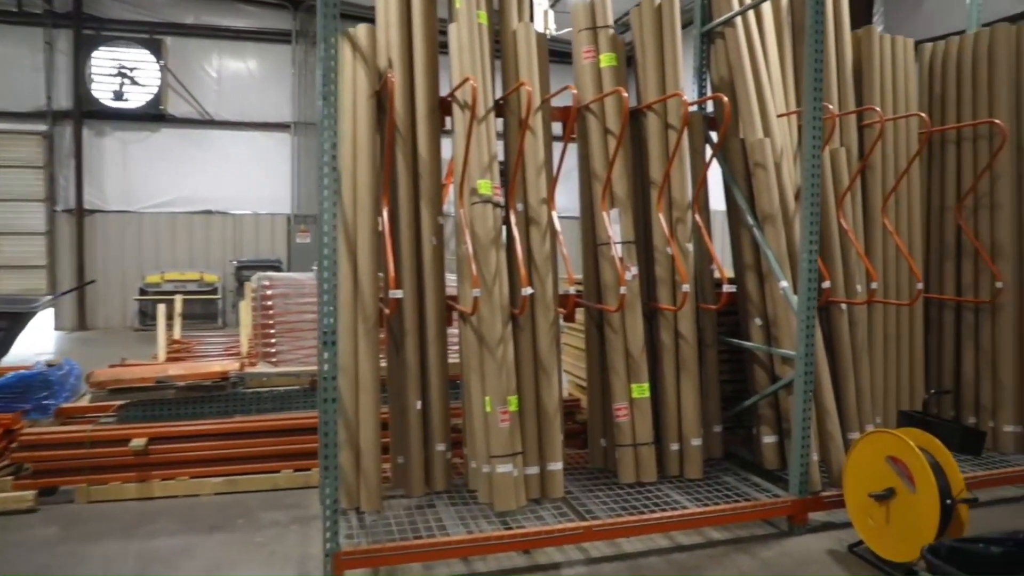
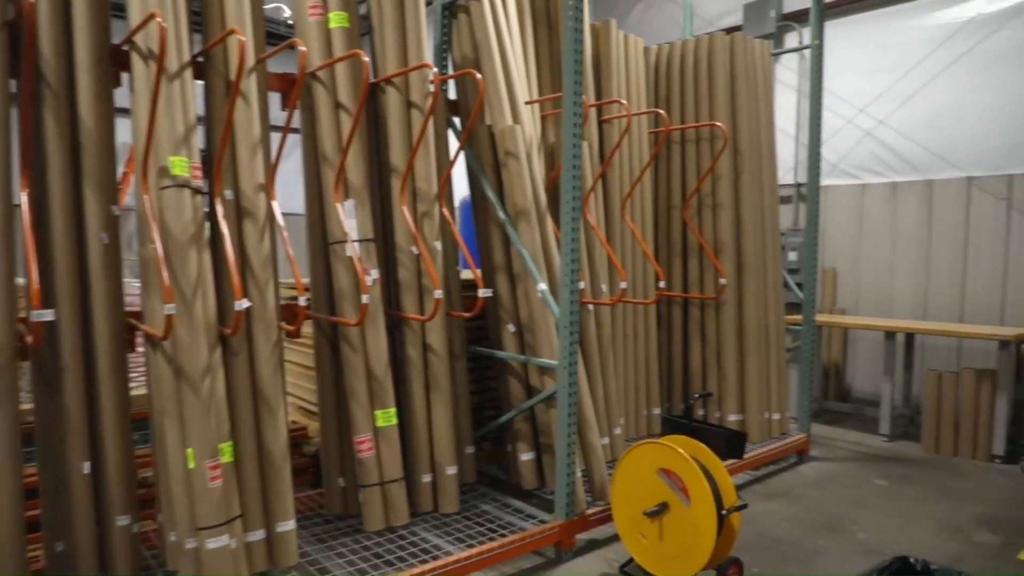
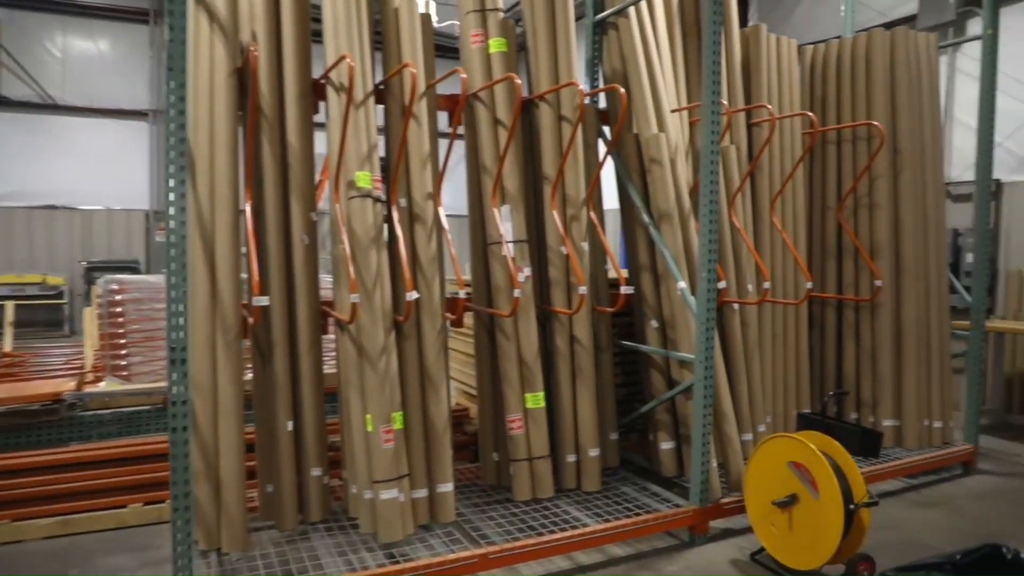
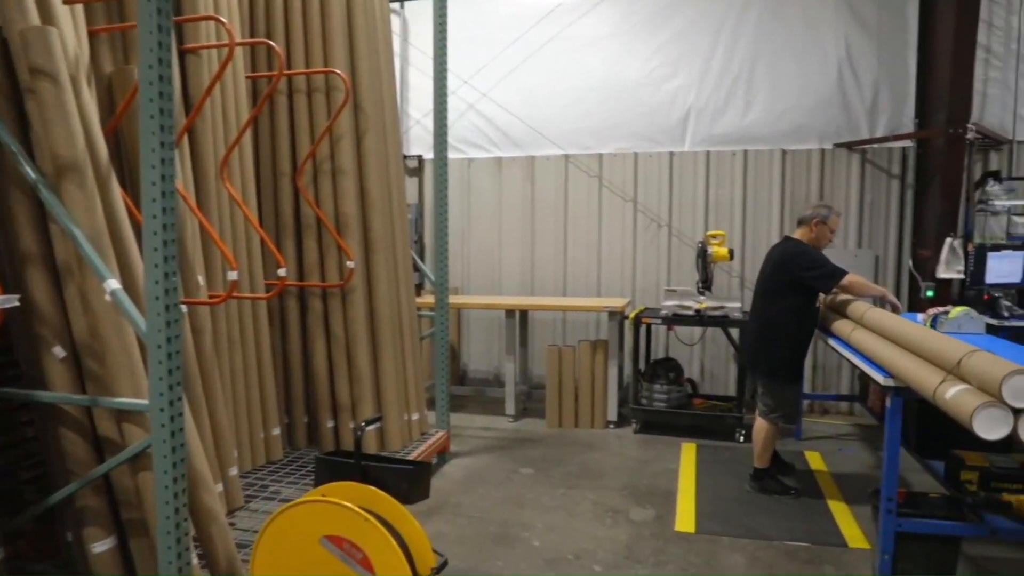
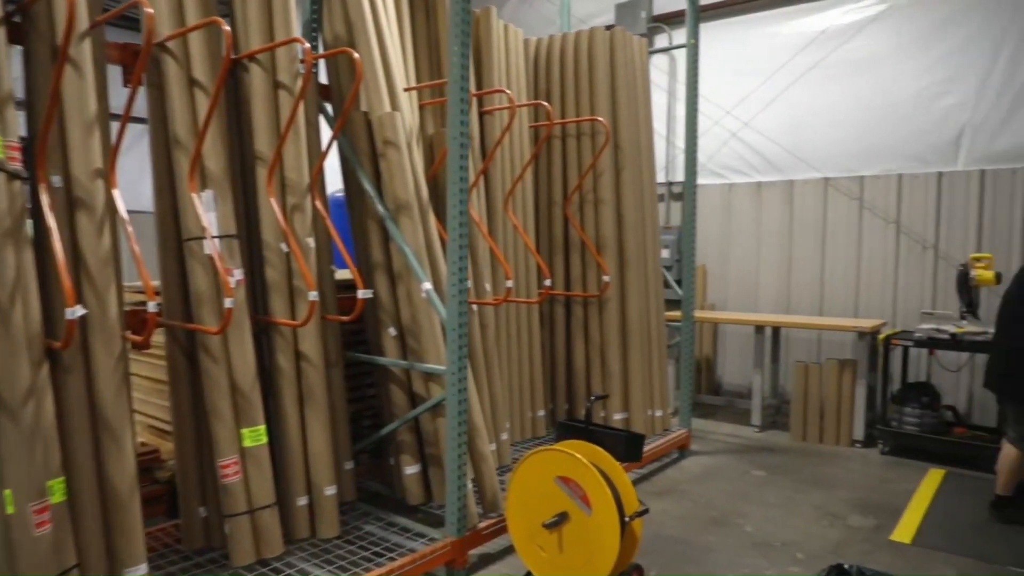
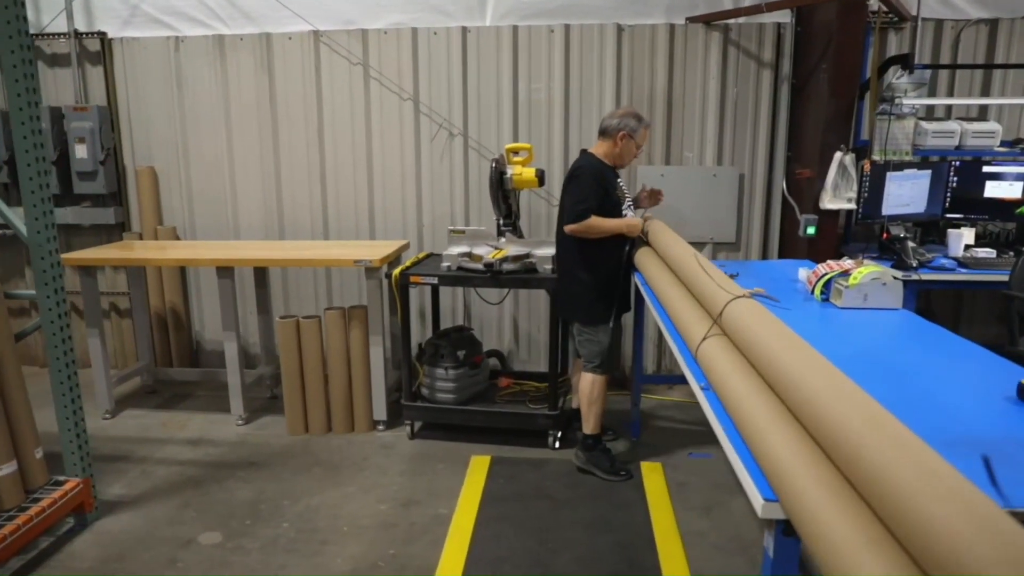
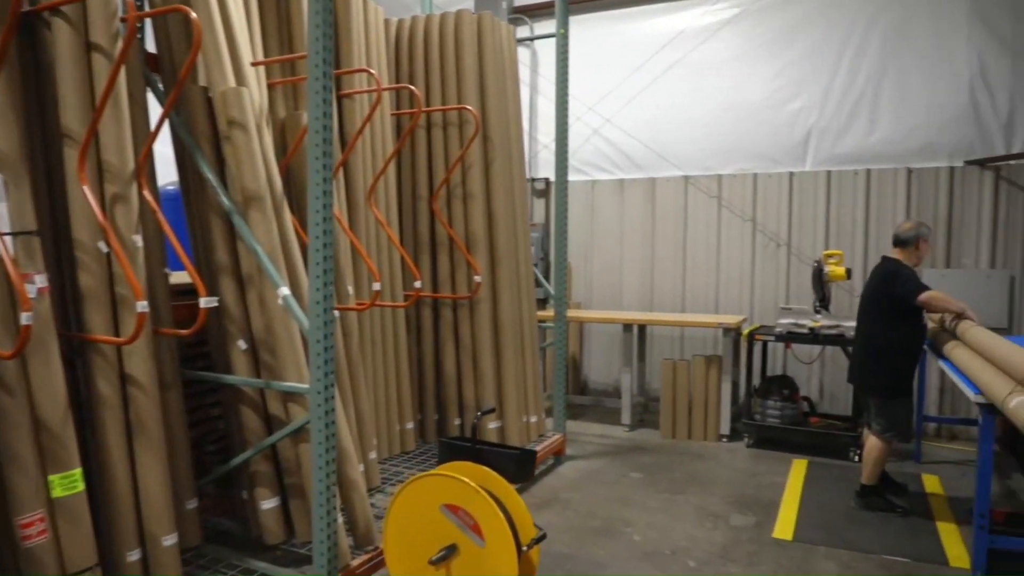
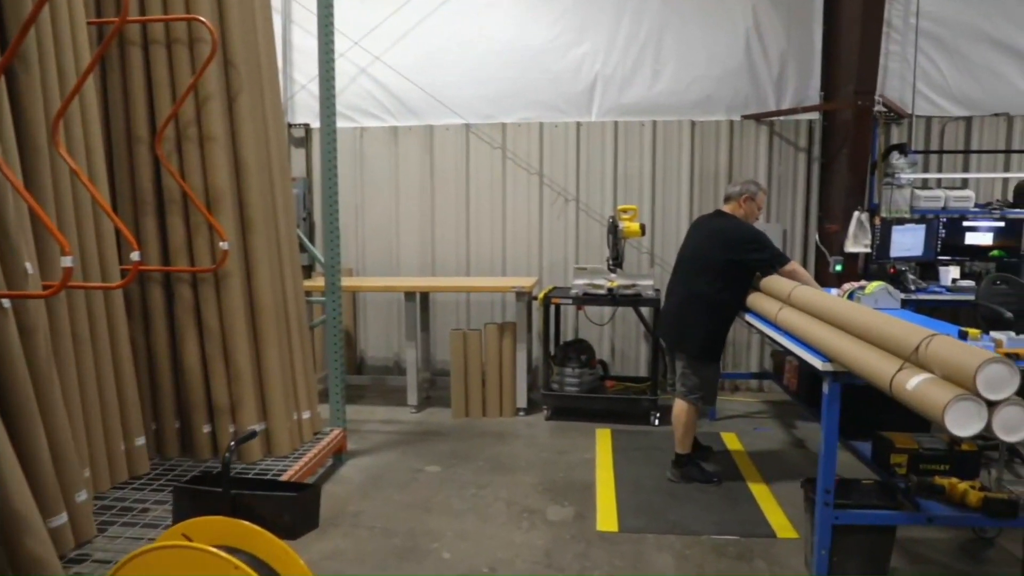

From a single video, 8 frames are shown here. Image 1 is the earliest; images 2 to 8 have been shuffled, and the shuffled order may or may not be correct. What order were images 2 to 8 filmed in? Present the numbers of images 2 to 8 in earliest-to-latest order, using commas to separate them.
3, 2, 5, 7, 4, 8, 6
